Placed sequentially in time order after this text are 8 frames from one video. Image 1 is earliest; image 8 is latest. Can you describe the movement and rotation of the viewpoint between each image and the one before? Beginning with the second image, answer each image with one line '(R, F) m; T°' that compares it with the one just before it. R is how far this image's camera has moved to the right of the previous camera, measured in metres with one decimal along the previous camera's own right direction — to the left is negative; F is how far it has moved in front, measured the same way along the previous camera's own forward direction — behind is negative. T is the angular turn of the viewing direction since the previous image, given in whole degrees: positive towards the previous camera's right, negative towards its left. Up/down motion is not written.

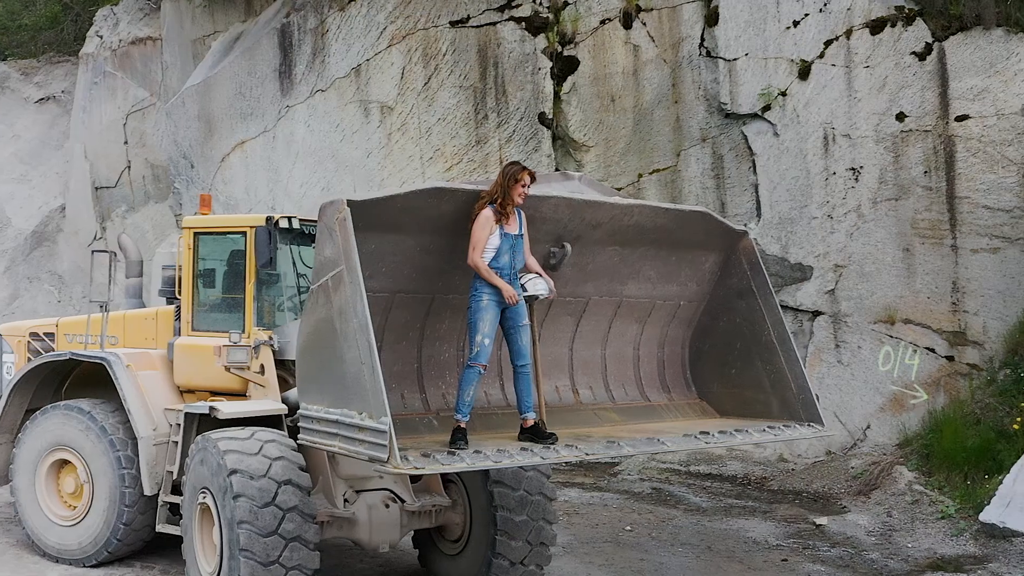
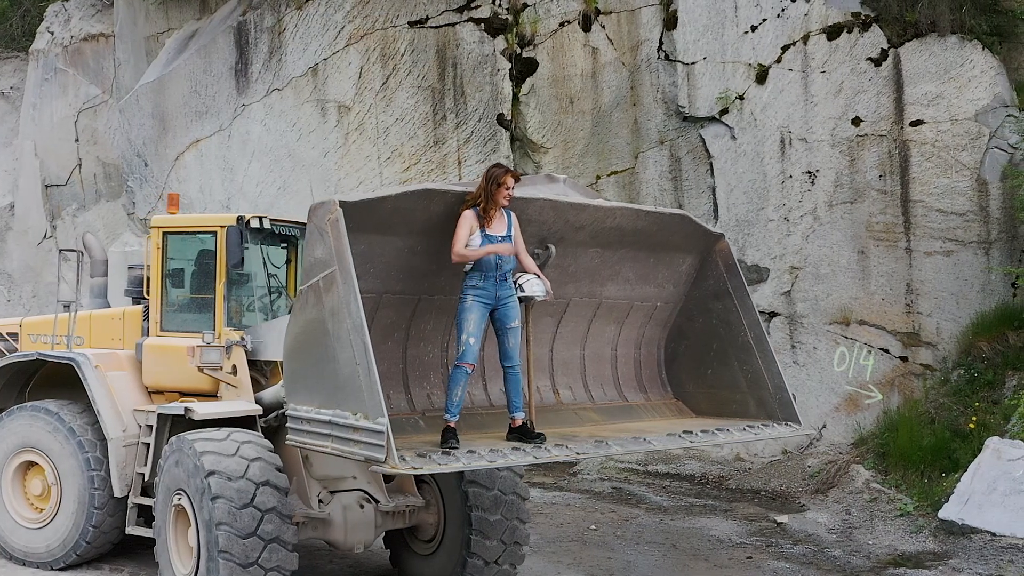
(-0.2, 0.0) m; +3°
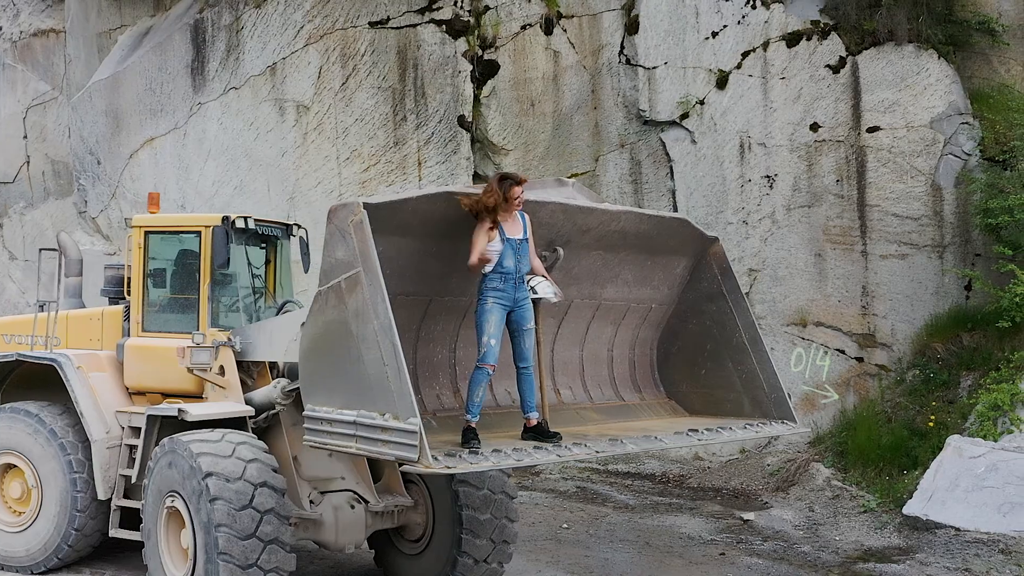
(-0.4, 0.0) m; +4°
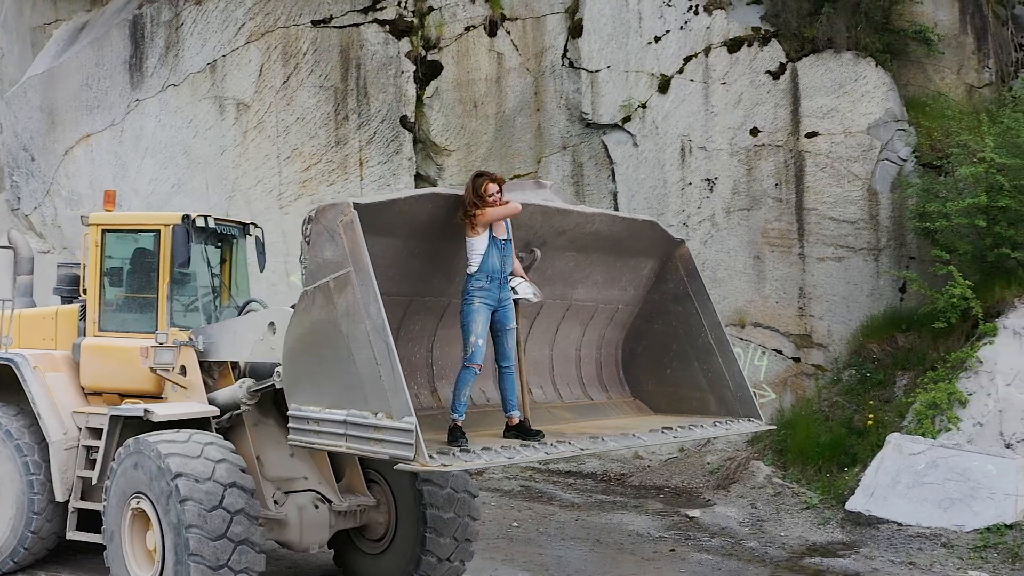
(-0.3, 0.0) m; +4°
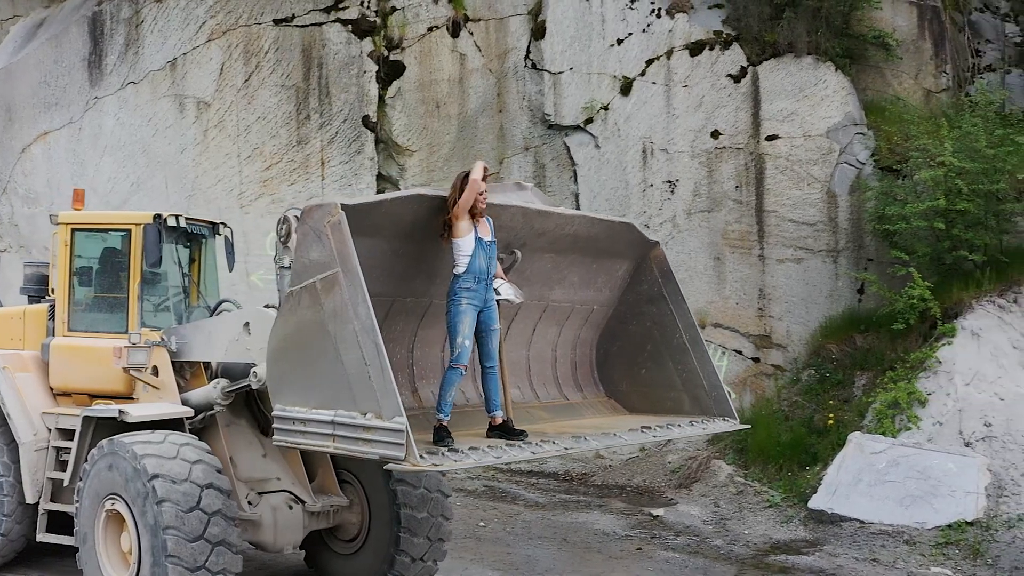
(-0.2, 0.0) m; +3°
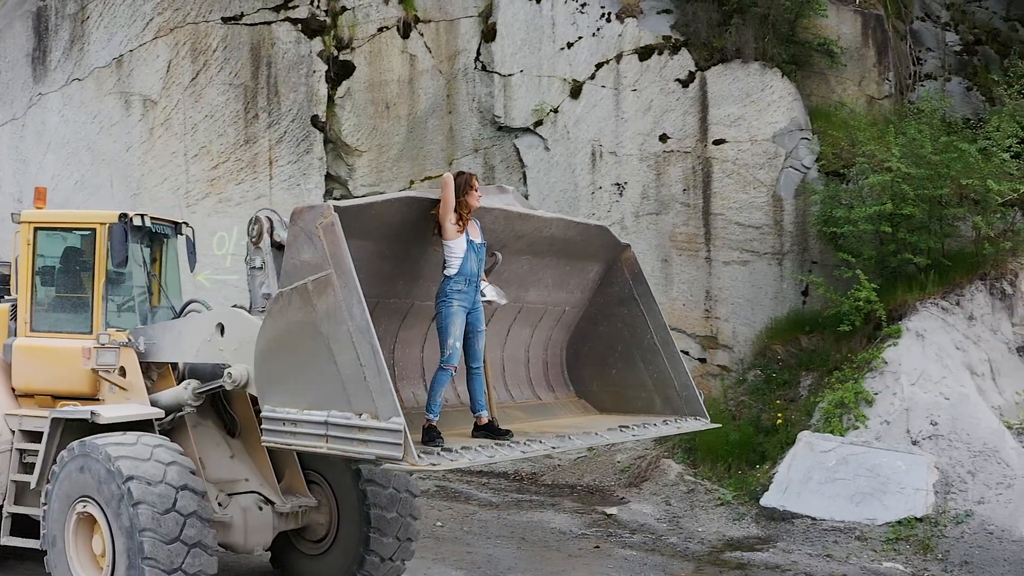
(-0.3, 0.0) m; +4°
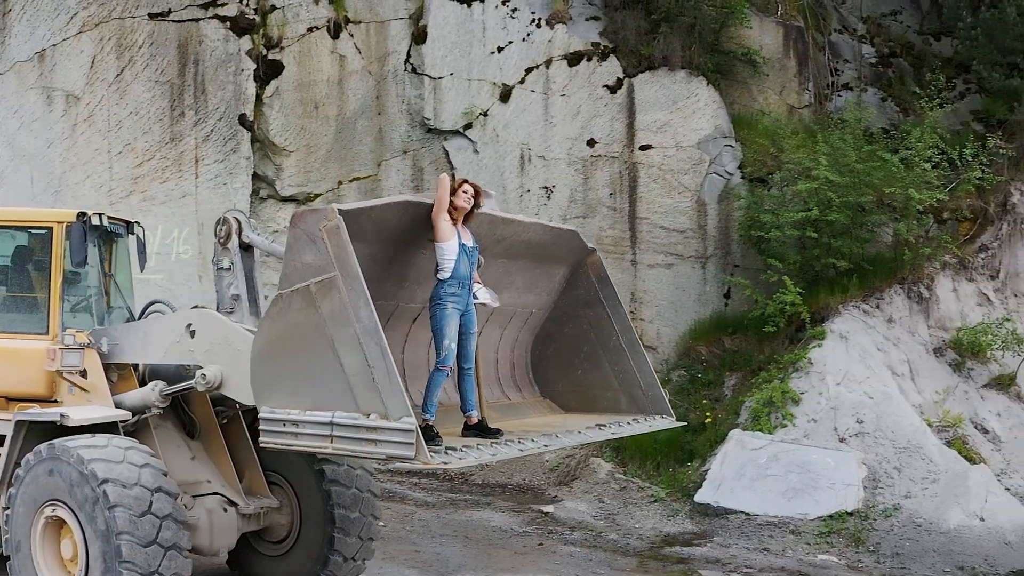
(-0.5, -0.1) m; +6°
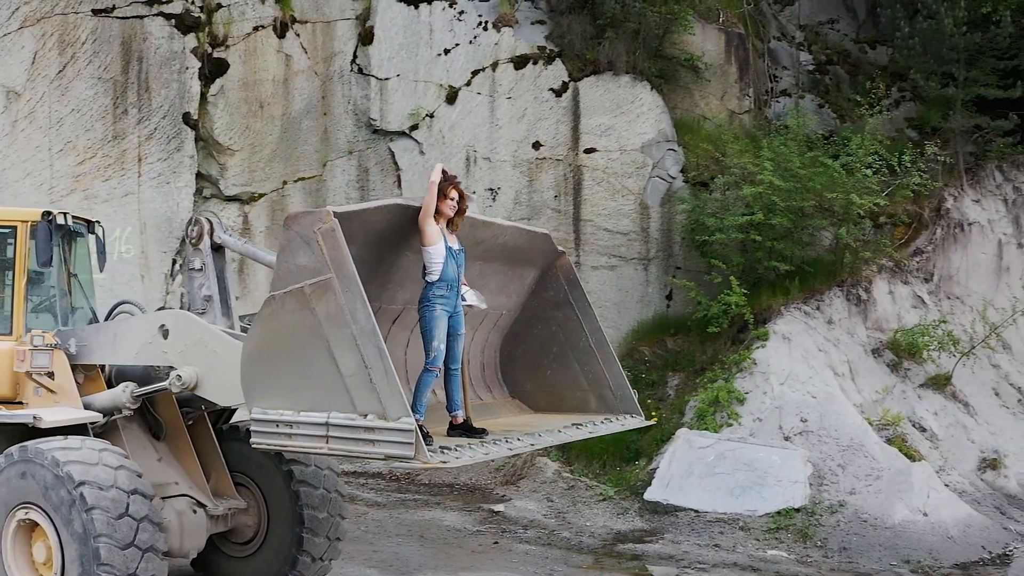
(-0.3, -0.1) m; +4°
